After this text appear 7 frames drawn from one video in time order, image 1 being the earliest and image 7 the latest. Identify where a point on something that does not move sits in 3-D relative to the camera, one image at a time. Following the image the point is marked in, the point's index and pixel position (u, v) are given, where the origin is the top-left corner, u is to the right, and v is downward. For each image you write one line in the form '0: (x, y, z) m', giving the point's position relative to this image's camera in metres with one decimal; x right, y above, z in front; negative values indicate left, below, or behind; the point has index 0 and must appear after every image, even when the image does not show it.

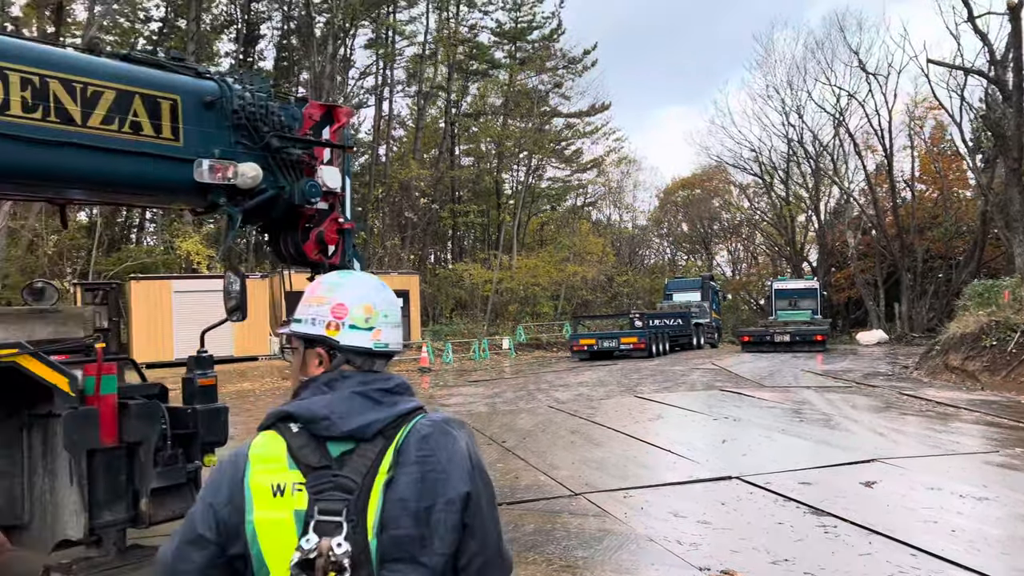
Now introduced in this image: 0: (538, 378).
0: (+0.7, -2.2, +19.7) m
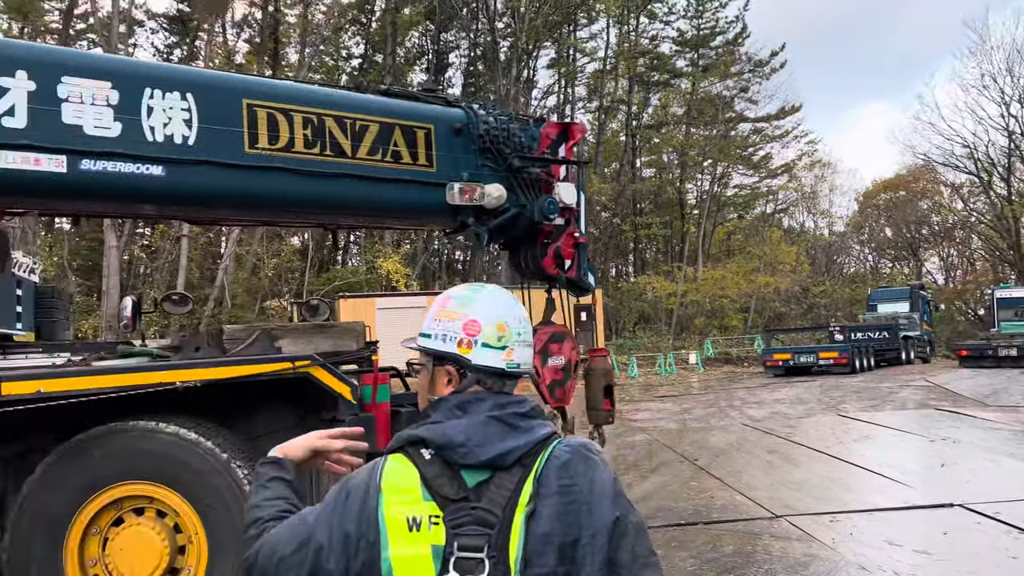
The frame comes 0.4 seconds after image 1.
0: (+5.0, -2.5, +19.0) m
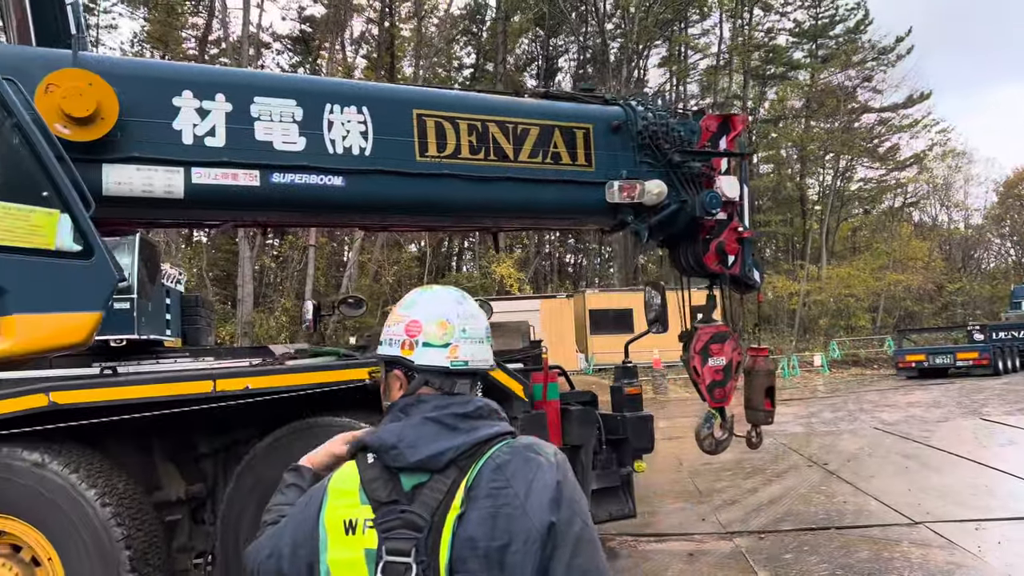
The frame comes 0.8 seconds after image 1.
0: (+7.8, -2.4, +18.4) m
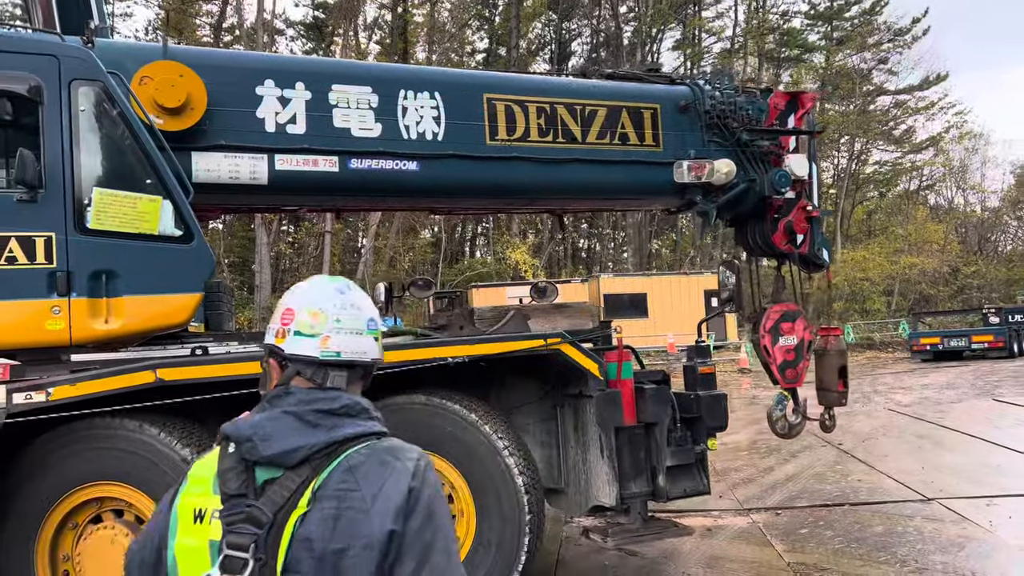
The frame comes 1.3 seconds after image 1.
0: (+8.3, -2.0, +18.9) m
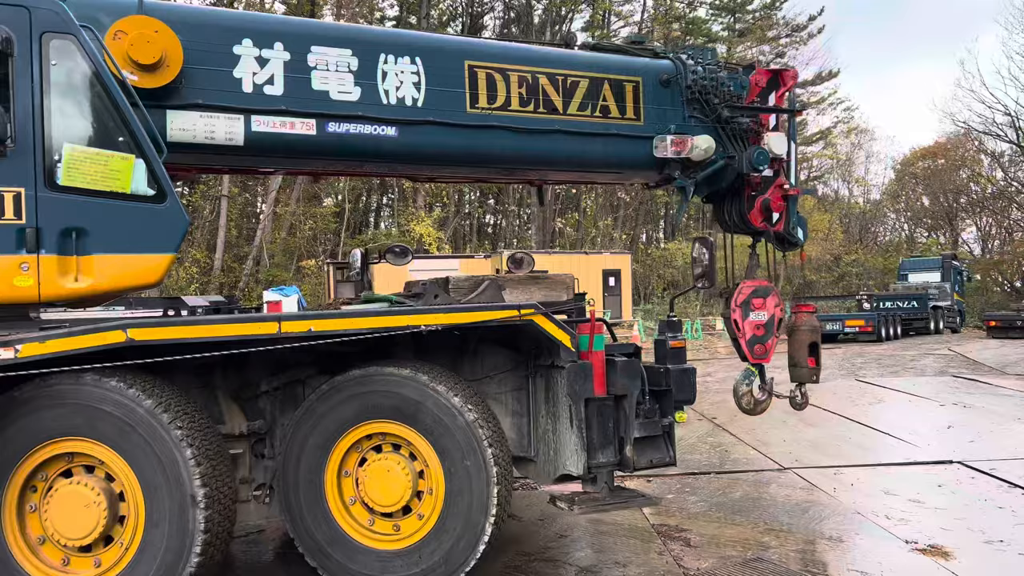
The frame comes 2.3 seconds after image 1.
0: (+5.7, -1.7, +20.4) m
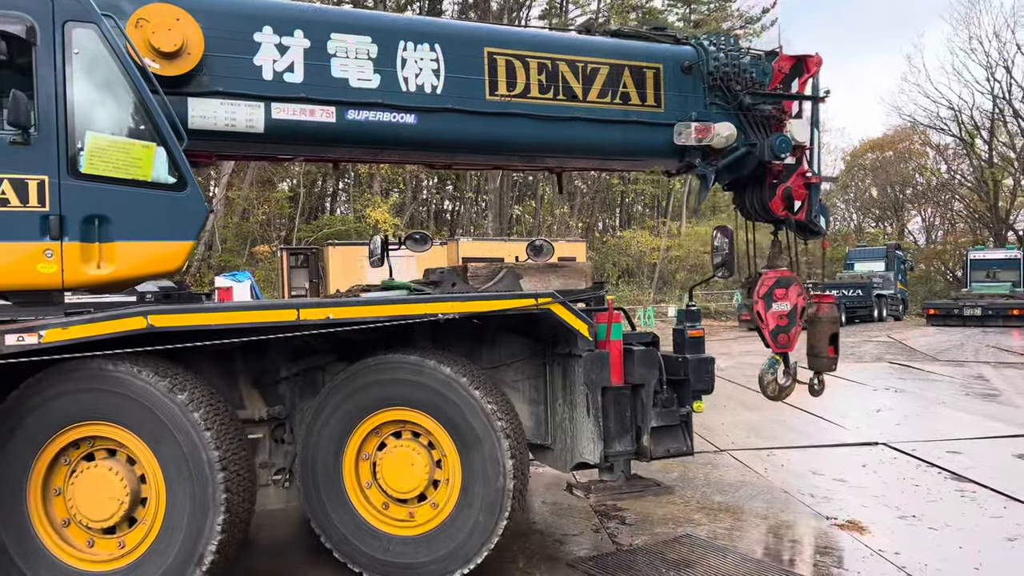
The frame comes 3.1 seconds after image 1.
0: (+4.3, -1.4, +21.2) m
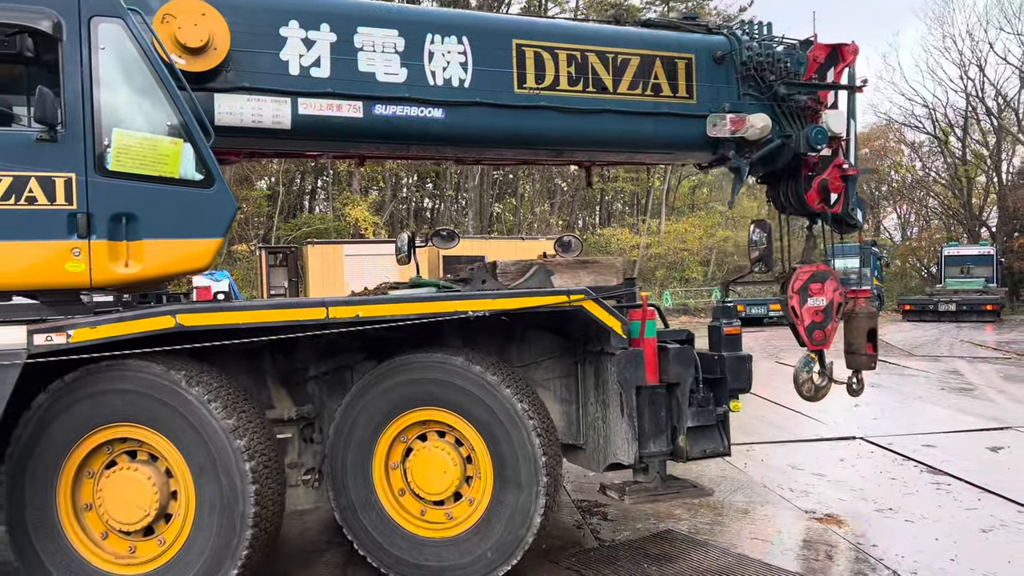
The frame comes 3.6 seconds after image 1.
0: (+3.9, -1.3, +21.3) m
